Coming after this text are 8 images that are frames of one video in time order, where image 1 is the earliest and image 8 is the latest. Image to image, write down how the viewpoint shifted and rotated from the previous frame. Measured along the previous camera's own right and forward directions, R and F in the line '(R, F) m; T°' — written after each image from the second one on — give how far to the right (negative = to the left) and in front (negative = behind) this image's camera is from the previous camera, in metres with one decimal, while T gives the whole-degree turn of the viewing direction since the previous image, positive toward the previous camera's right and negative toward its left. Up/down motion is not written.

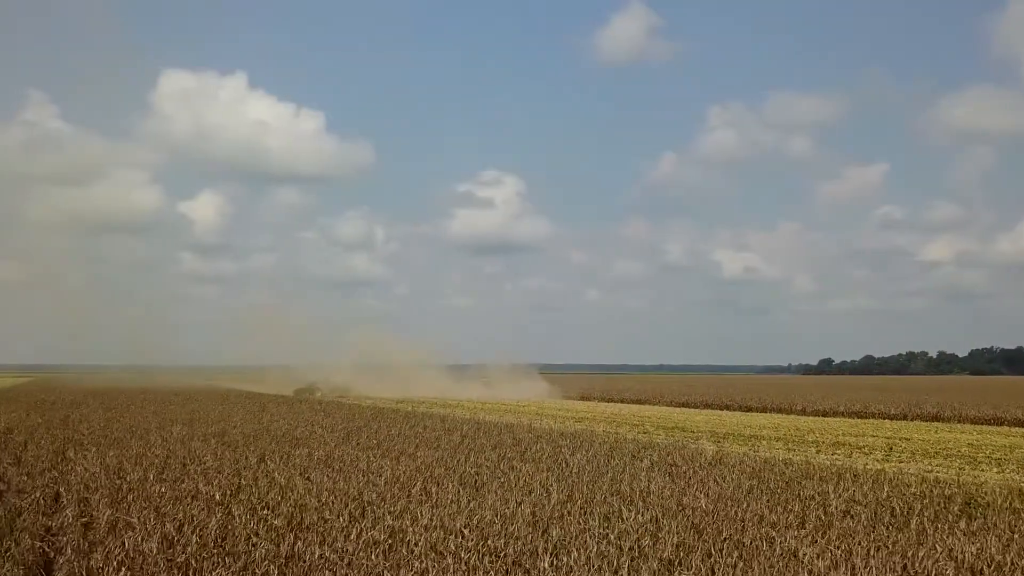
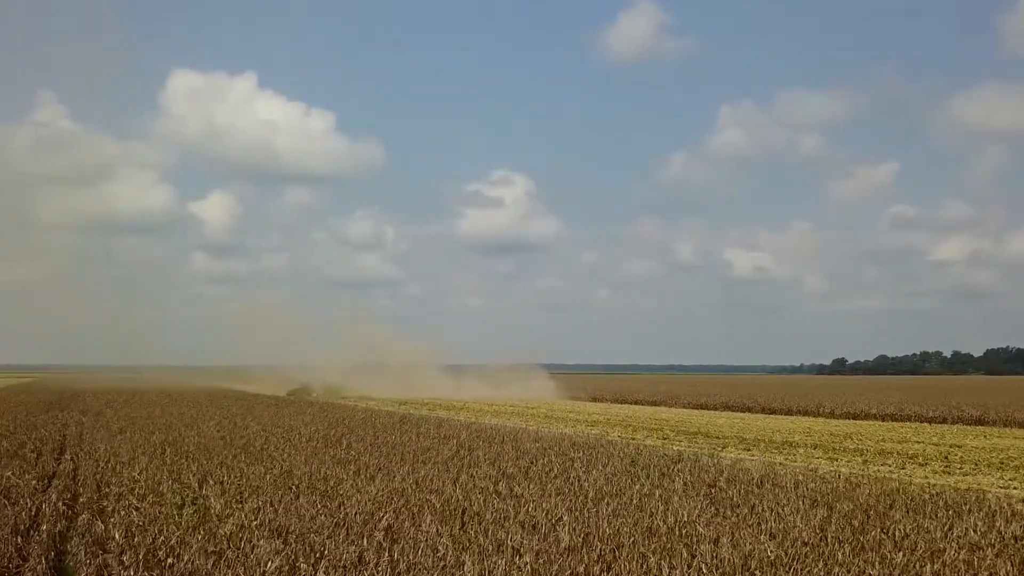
(+0.1, +2.0) m; -1°
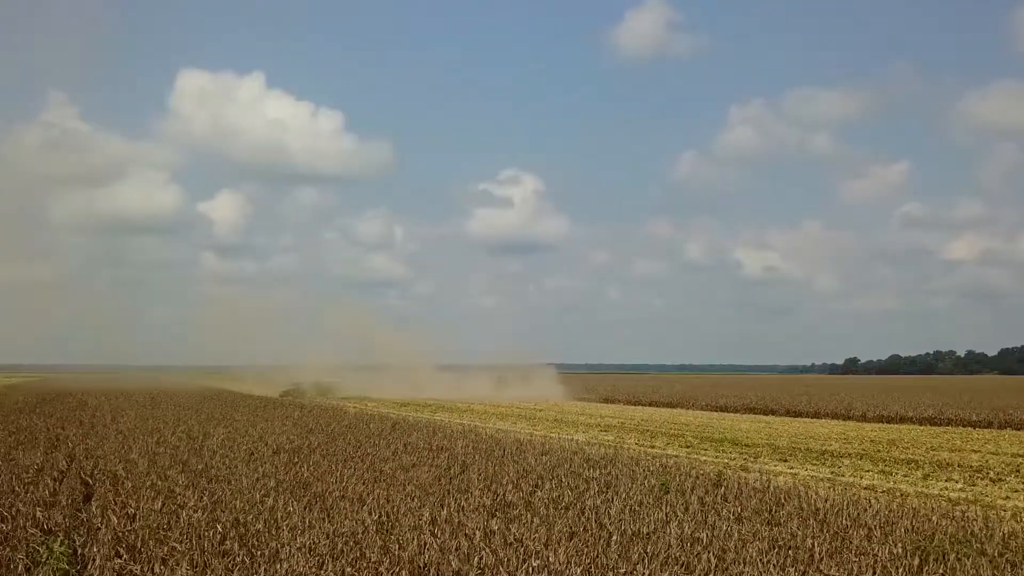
(+0.1, +2.0) m; -1°
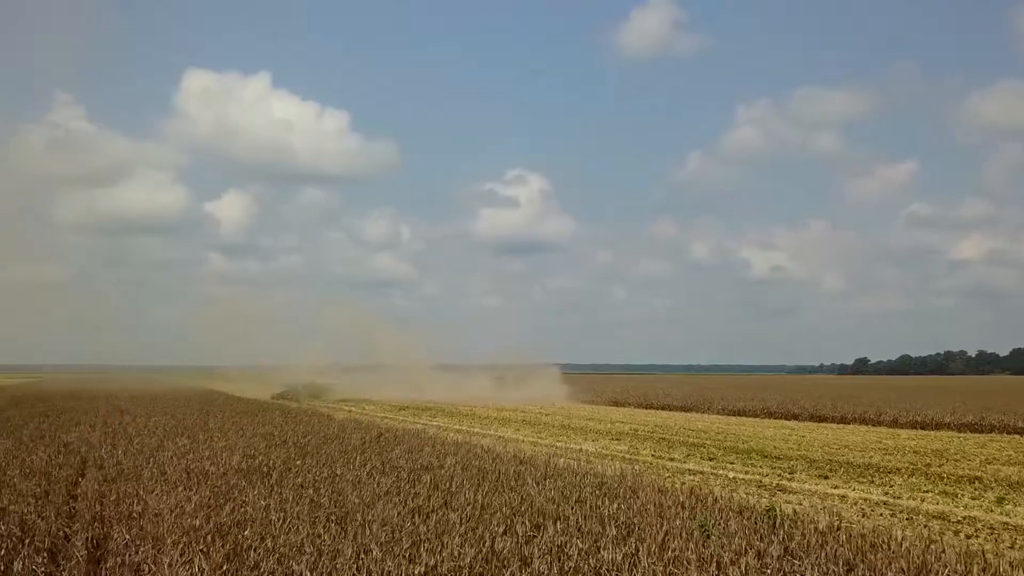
(+0.1, +2.0) m; 0°
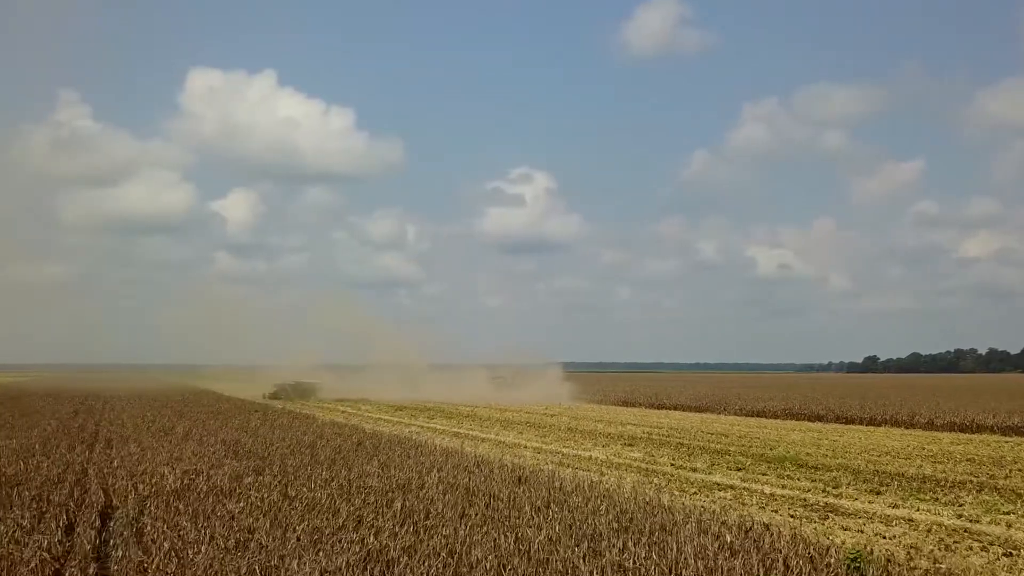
(+0.1, +2.0) m; 0°
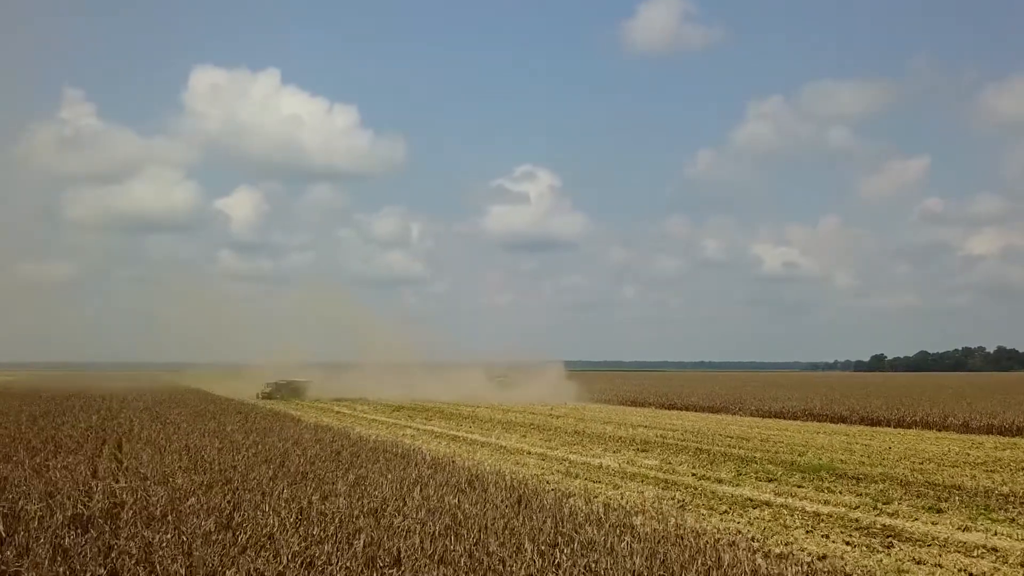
(+0.1, +1.6) m; 0°
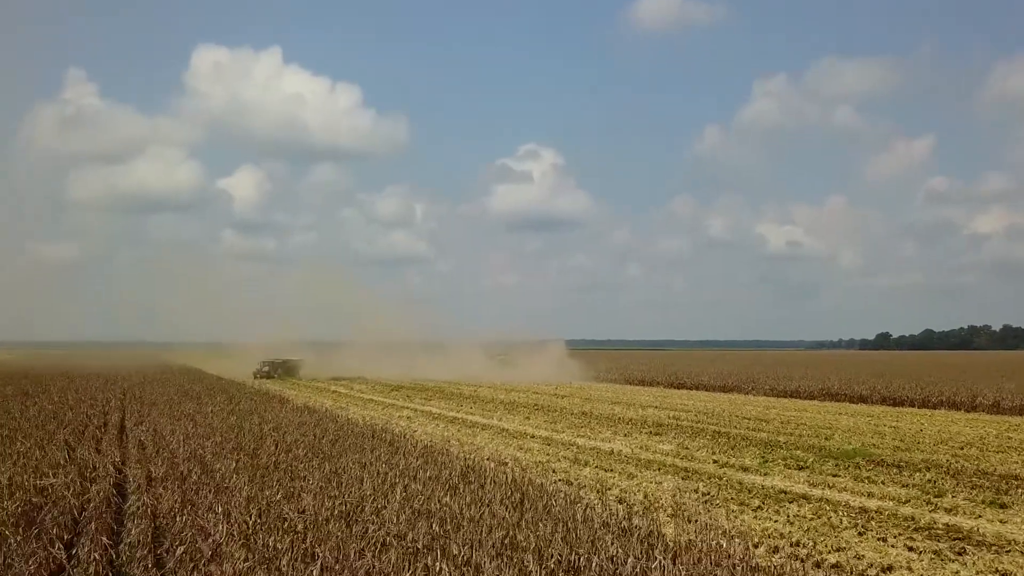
(0.0, +1.3) m; 0°
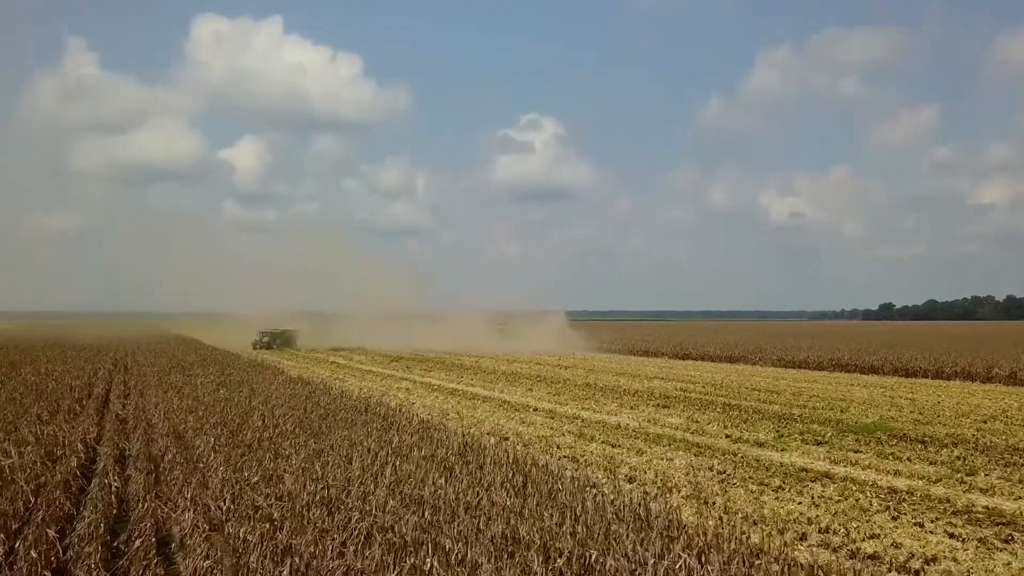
(0.0, +0.7) m; 0°
